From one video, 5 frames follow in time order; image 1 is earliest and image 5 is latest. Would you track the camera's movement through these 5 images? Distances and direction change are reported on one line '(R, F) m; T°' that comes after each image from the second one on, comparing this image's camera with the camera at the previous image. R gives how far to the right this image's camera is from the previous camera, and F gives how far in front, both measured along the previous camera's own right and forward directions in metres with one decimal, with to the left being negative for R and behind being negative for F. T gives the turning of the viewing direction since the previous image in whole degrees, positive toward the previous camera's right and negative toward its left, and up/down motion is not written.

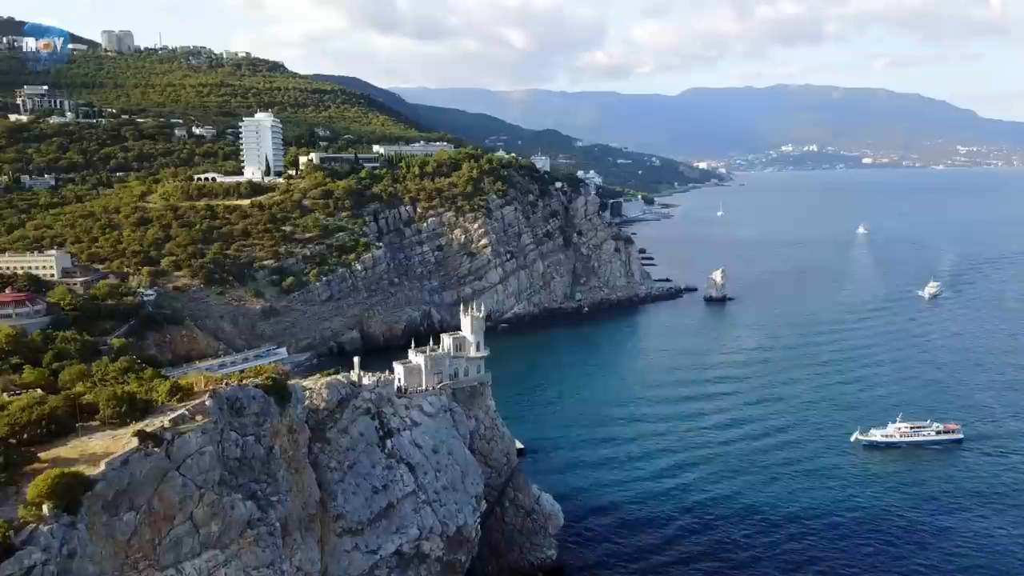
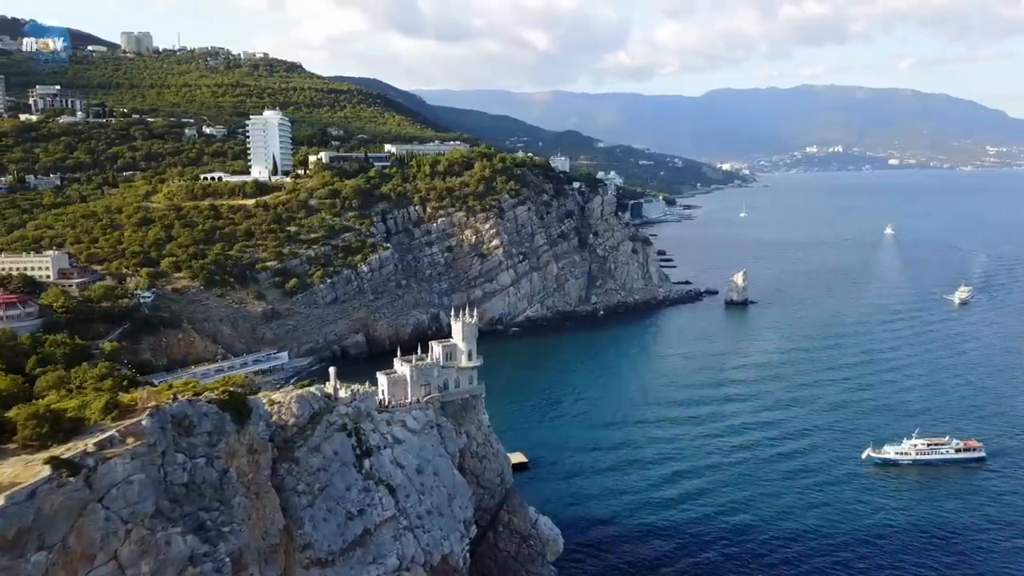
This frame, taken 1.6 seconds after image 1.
(+0.9, +2.6) m; -2°
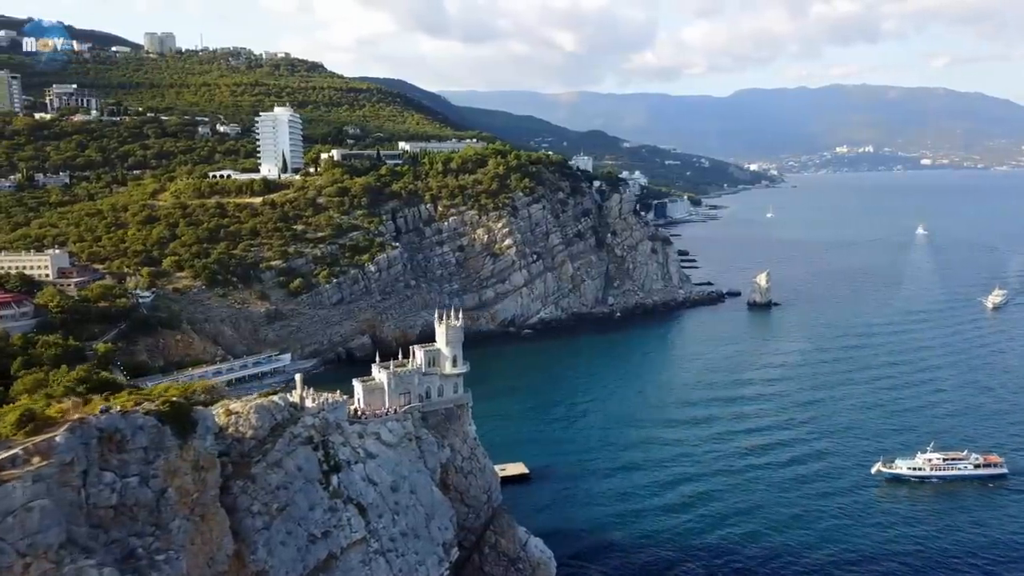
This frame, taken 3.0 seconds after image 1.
(+1.2, +2.3) m; -2°
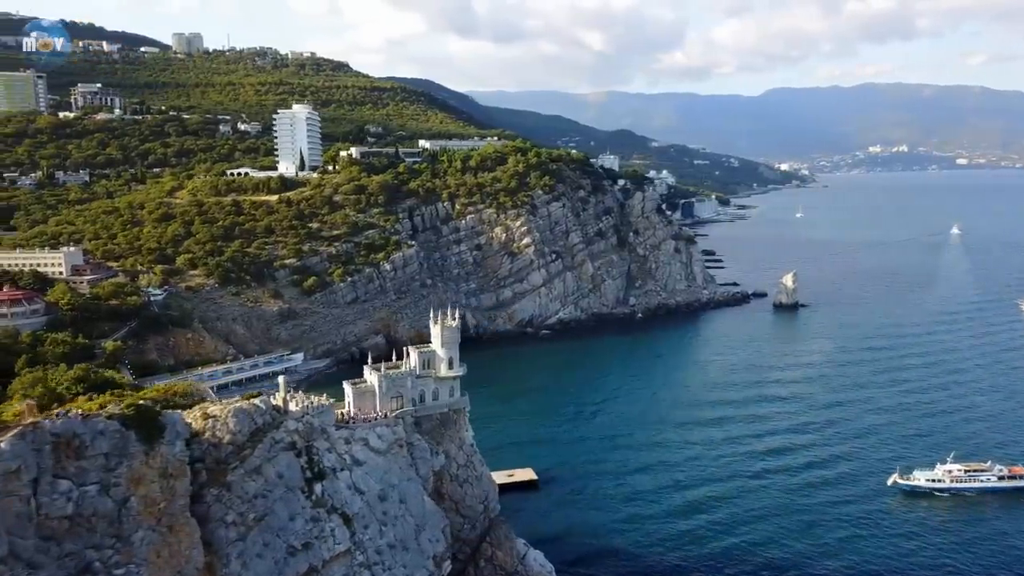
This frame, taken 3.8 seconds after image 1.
(+0.9, +1.4) m; -2°
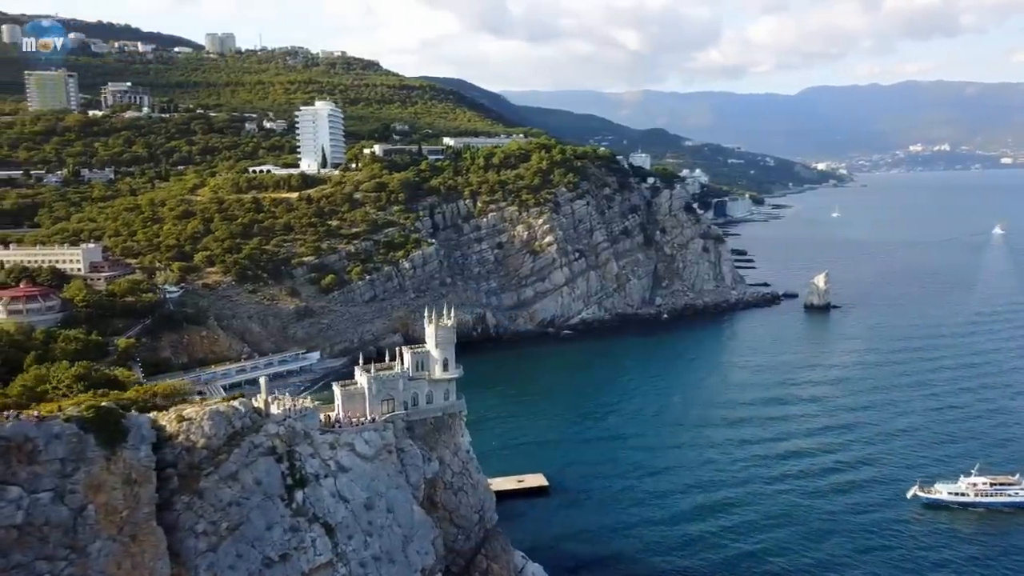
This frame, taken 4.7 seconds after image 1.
(+1.0, +1.3) m; -2°
